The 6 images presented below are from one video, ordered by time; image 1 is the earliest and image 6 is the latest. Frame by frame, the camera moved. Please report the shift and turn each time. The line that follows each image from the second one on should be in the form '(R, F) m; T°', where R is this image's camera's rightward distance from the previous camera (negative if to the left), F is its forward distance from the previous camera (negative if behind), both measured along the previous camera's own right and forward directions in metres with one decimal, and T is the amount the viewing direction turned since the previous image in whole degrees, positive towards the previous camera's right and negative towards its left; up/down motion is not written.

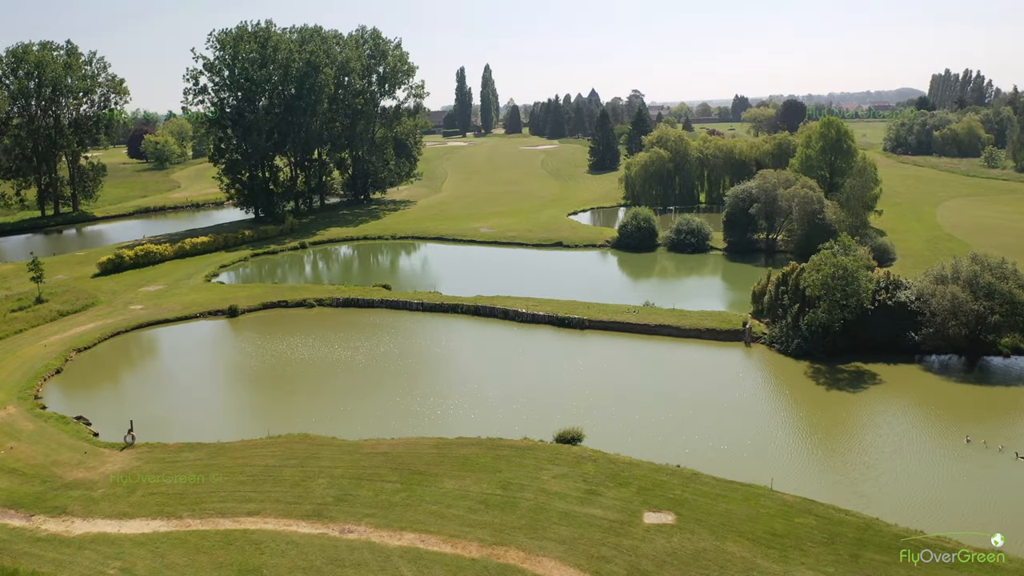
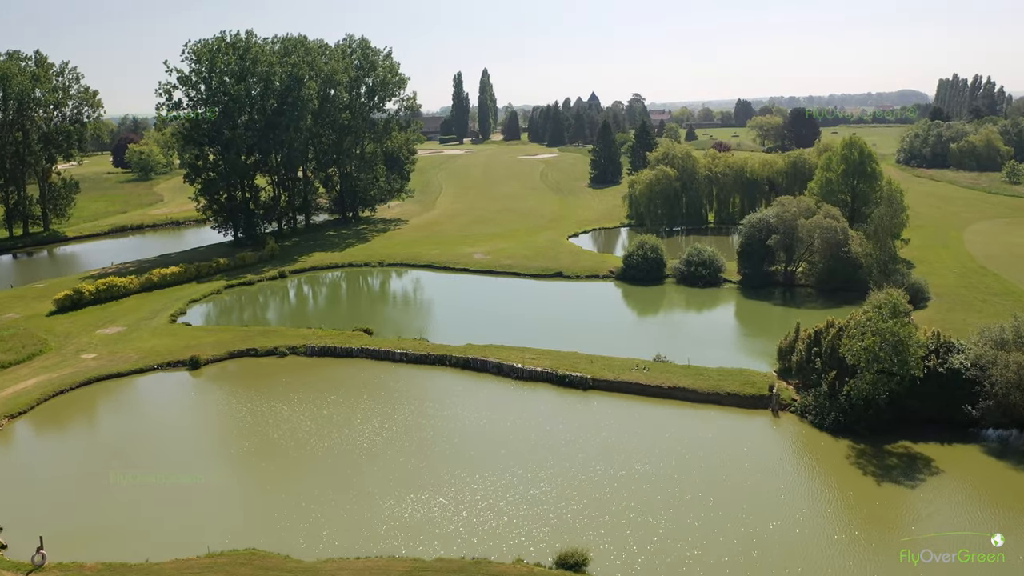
(+0.2, +3.6) m; 0°
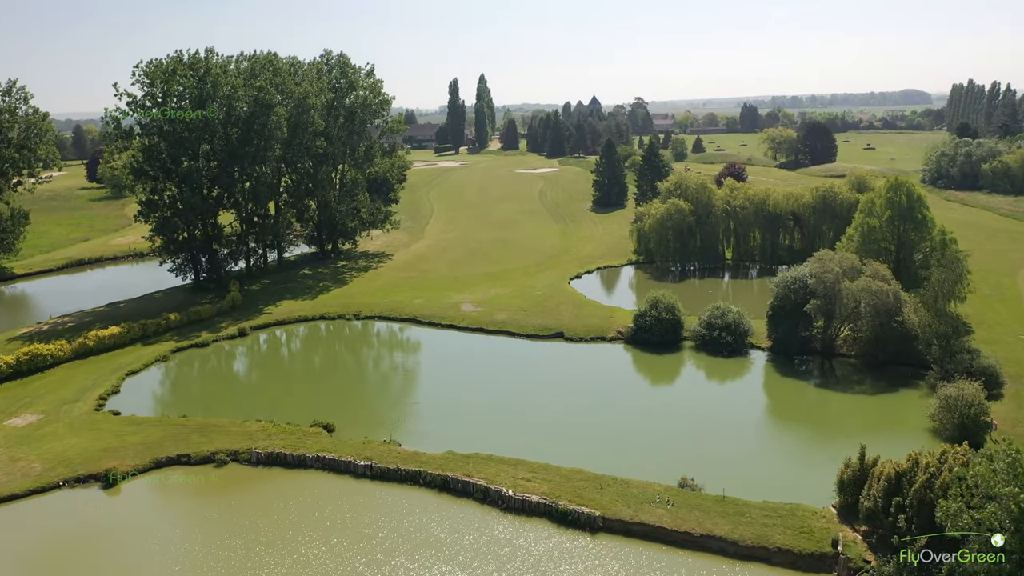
(+0.3, +5.9) m; 0°
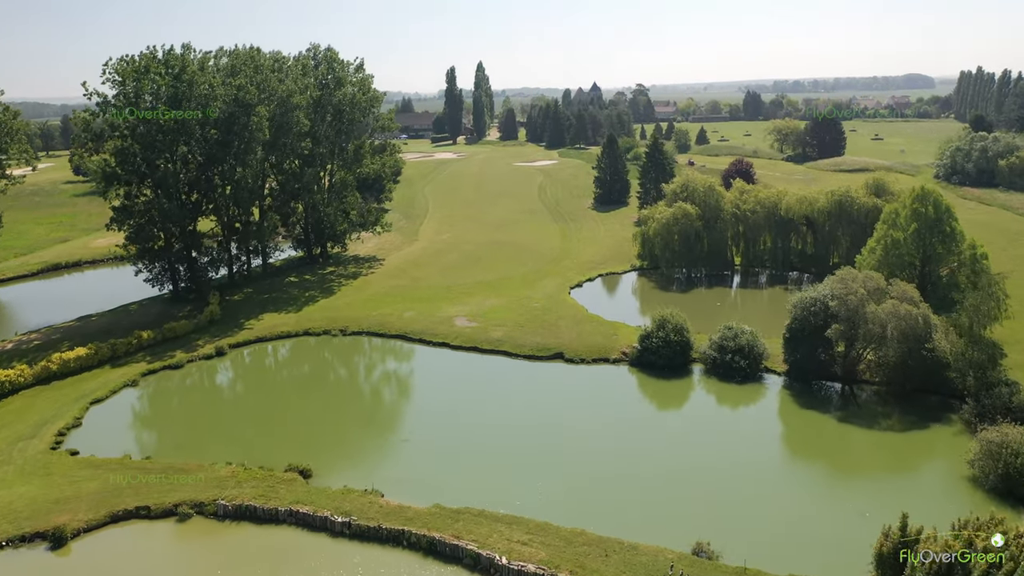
(+0.2, +2.7) m; 0°
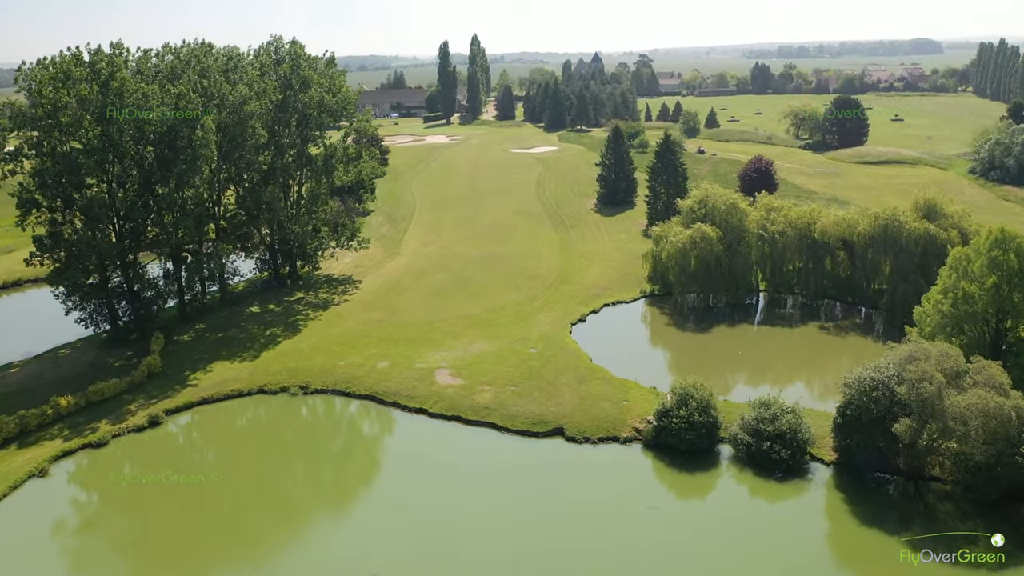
(+0.3, +6.4) m; 0°
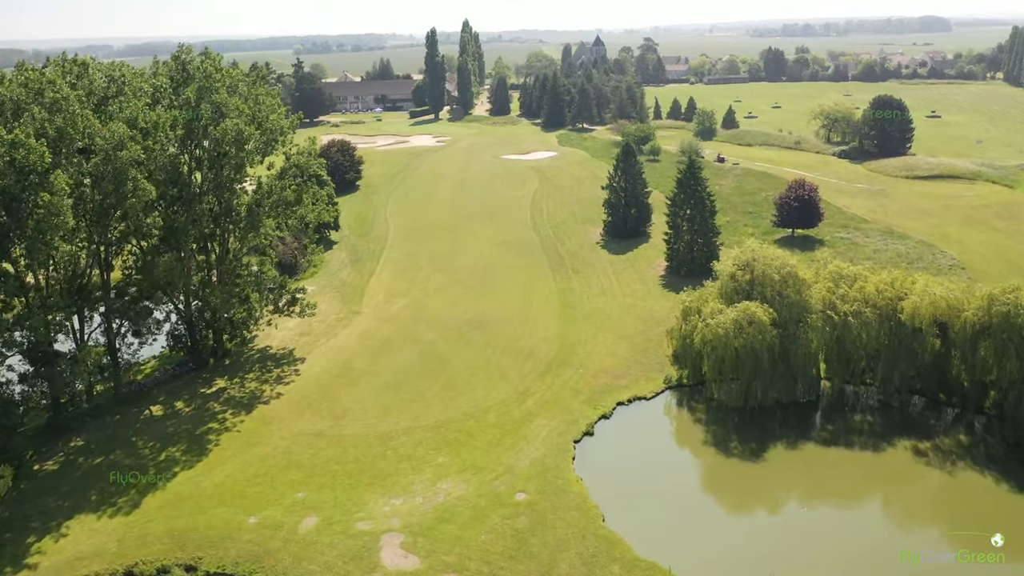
(+0.6, +10.8) m; 0°
